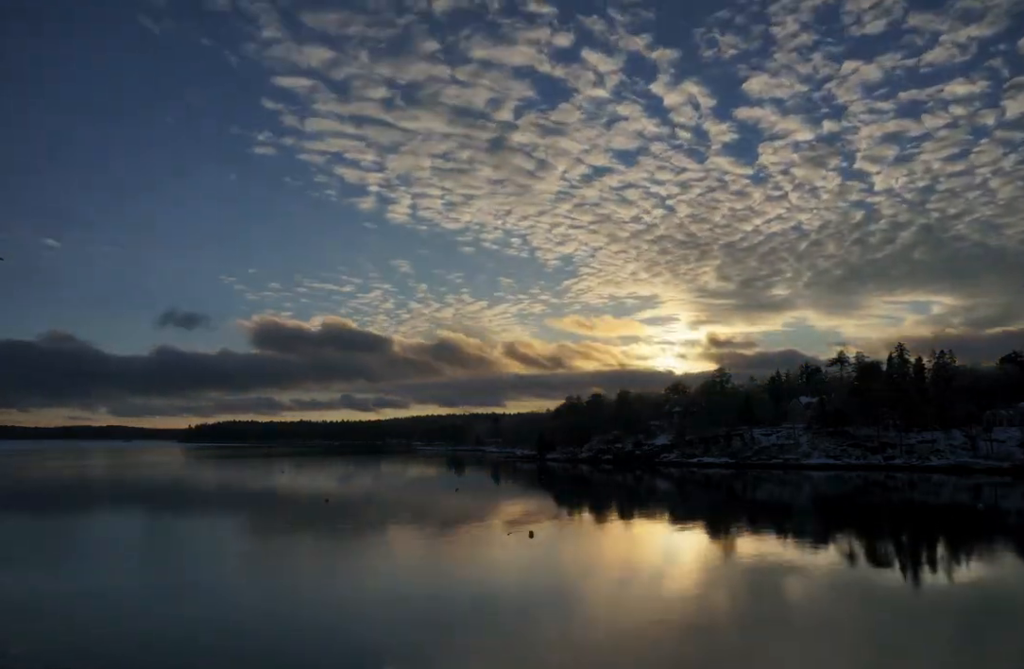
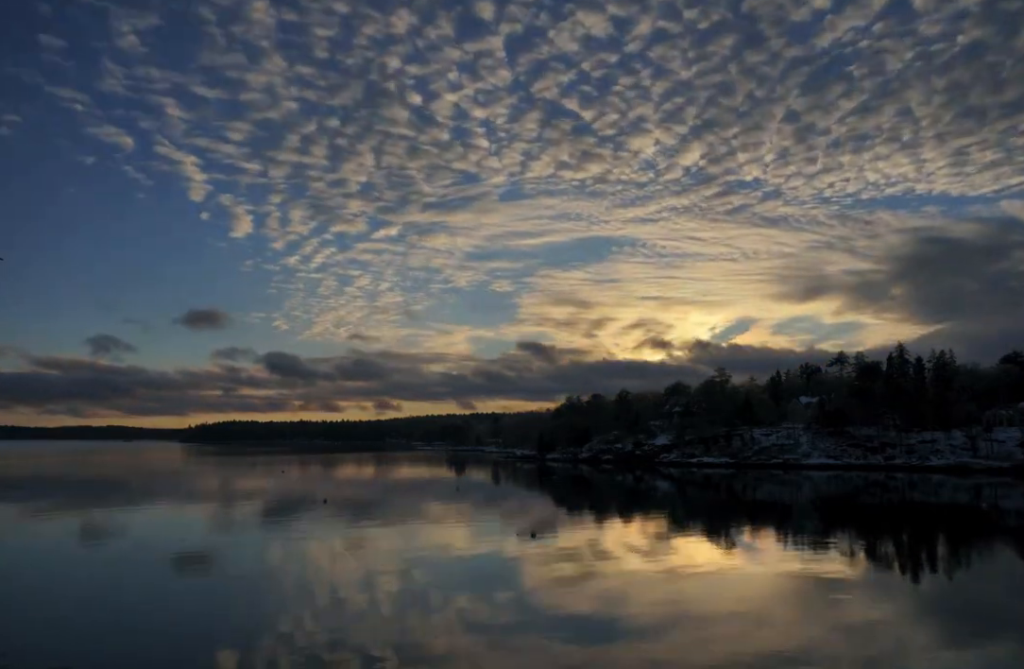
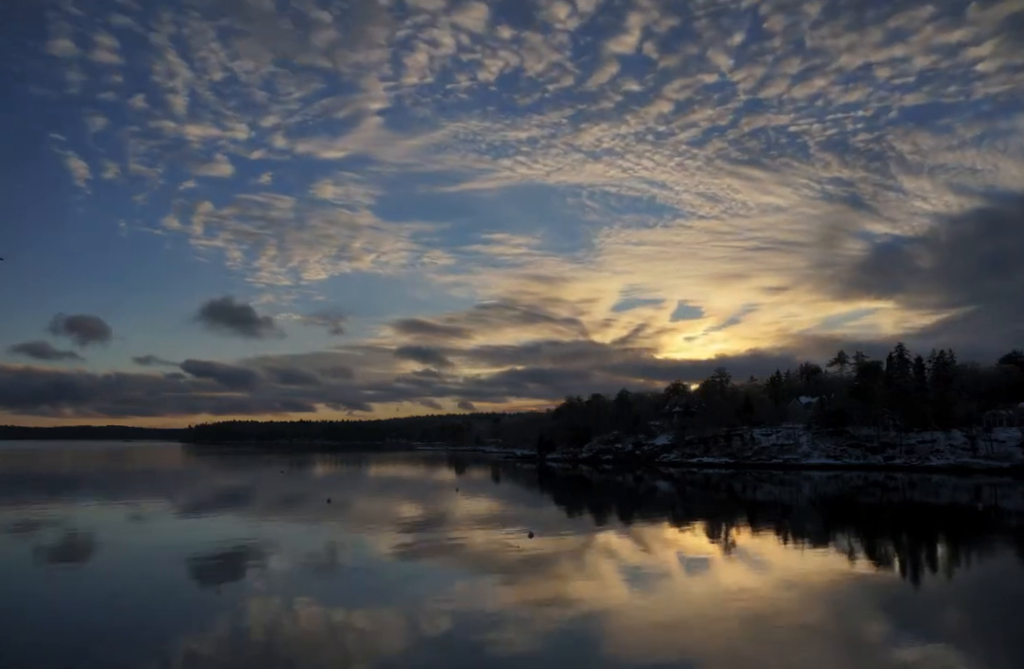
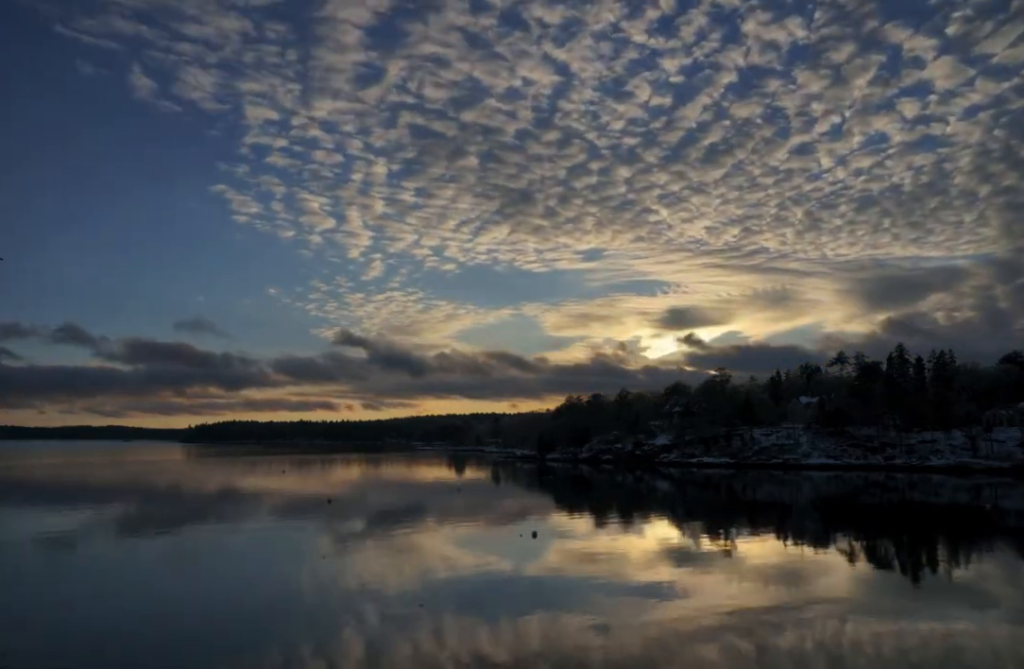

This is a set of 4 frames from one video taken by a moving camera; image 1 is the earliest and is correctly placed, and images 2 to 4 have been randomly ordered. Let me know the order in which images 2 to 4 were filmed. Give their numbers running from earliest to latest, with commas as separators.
4, 2, 3
